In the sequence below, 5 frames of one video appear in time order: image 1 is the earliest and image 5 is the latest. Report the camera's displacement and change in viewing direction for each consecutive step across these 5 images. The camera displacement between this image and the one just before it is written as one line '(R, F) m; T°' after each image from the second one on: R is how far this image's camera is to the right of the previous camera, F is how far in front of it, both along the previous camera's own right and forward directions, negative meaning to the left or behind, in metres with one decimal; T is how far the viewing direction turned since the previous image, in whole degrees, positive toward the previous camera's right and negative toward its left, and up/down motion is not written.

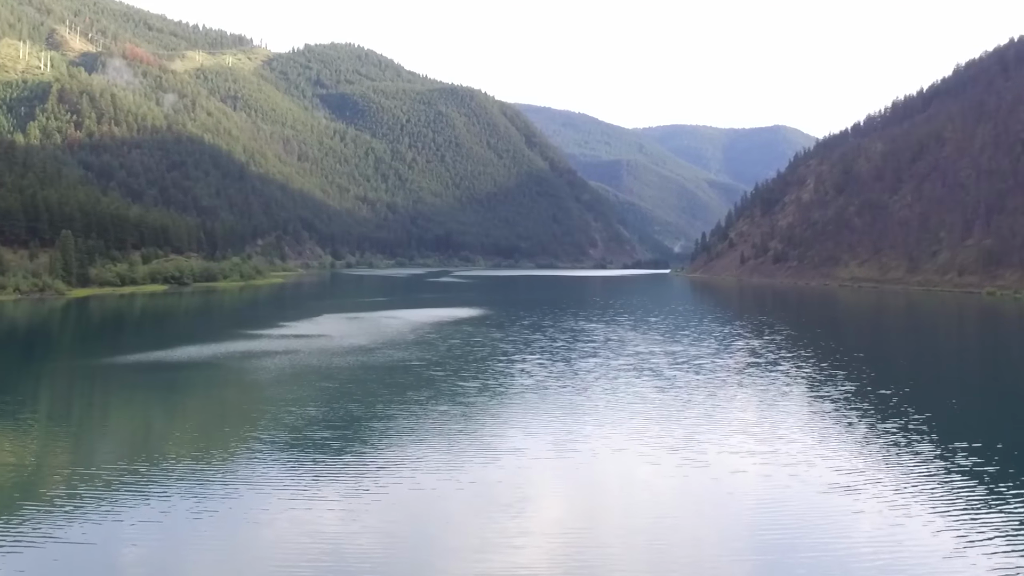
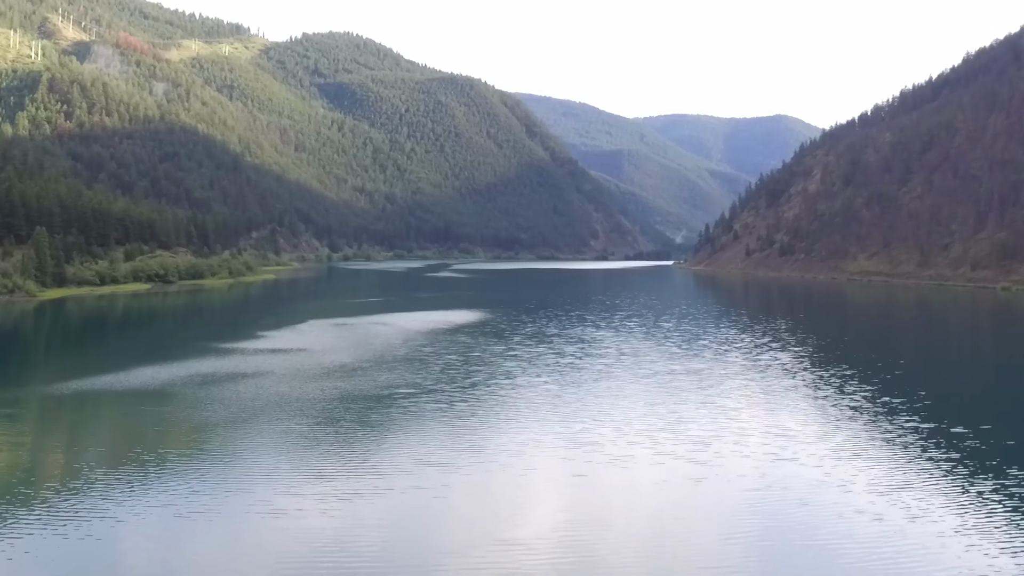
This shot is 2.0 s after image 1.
(0.0, +3.7) m; 0°
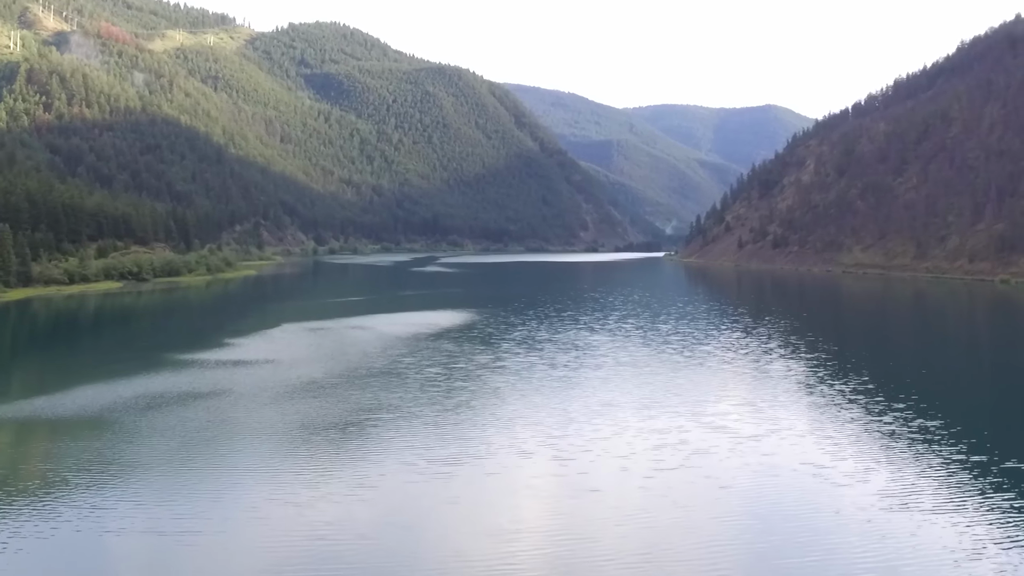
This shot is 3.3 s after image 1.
(+0.1, +2.9) m; +1°
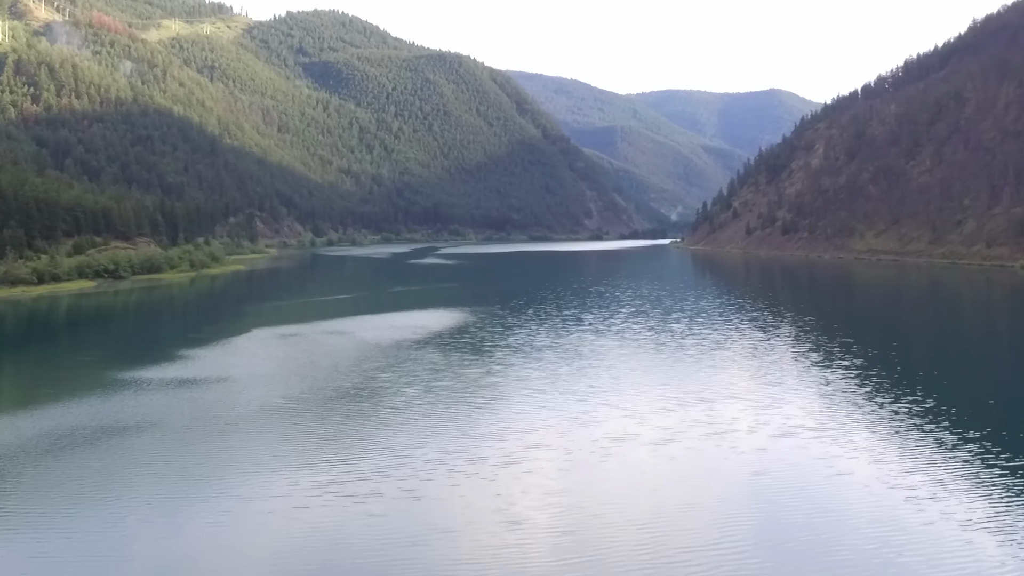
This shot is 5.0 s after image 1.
(+0.4, +4.3) m; 0°
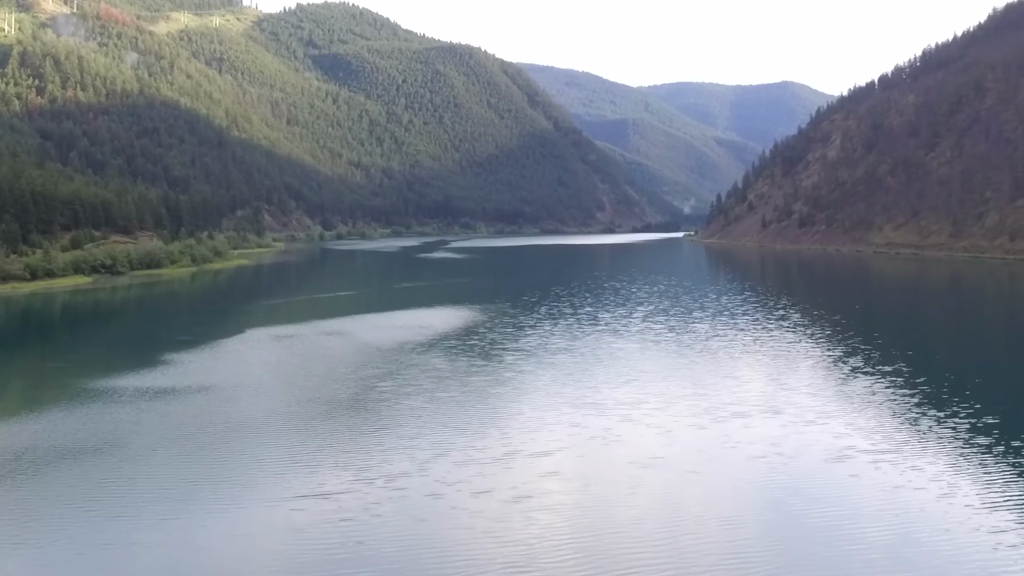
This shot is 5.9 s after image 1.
(0.0, +2.5) m; -1°
